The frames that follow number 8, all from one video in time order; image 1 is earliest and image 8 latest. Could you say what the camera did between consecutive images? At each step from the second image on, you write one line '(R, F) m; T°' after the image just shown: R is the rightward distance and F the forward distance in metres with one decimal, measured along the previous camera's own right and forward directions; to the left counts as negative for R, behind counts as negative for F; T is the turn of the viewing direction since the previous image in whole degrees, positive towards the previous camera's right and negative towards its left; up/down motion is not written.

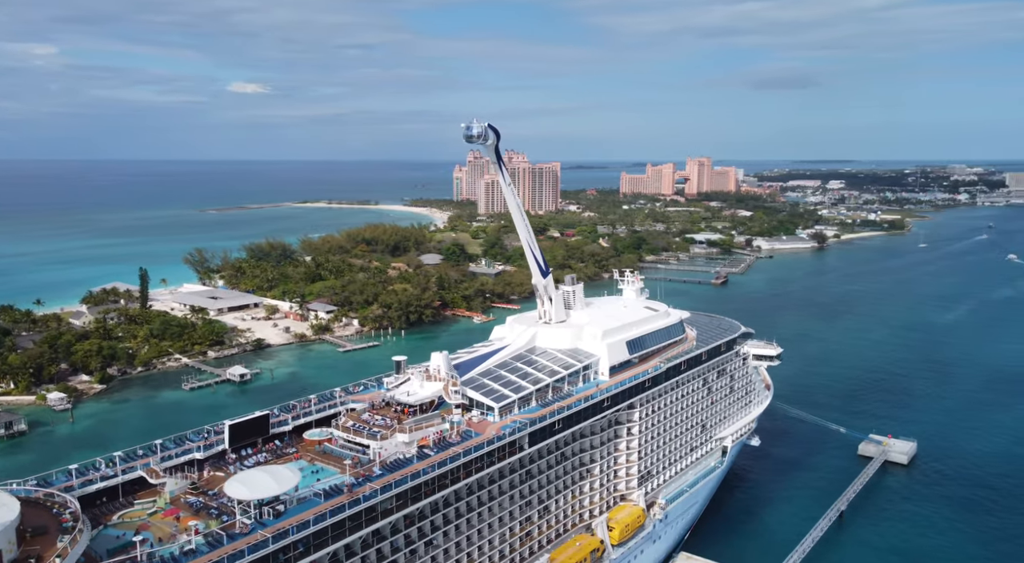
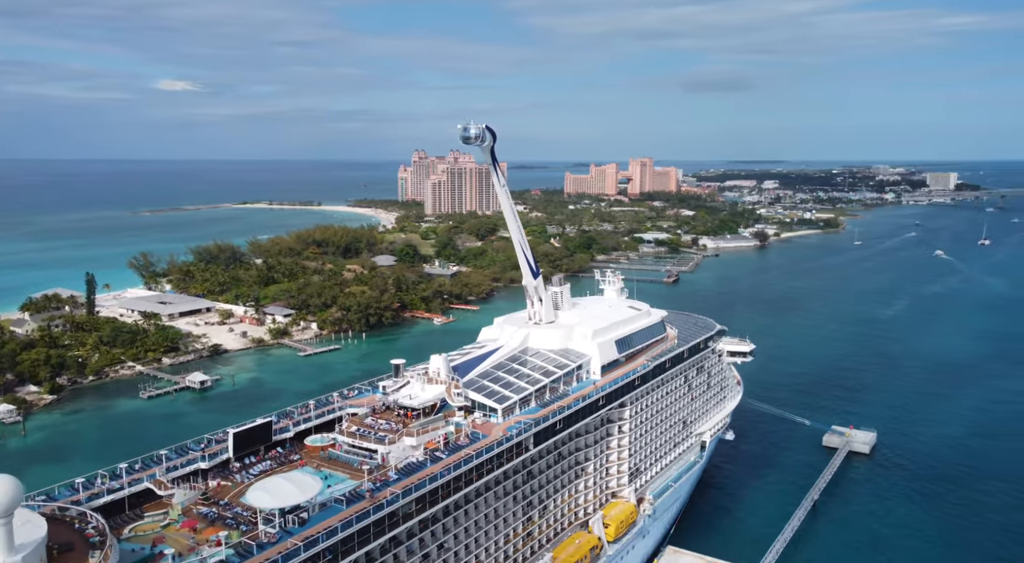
(-0.6, 0.0) m; +4°
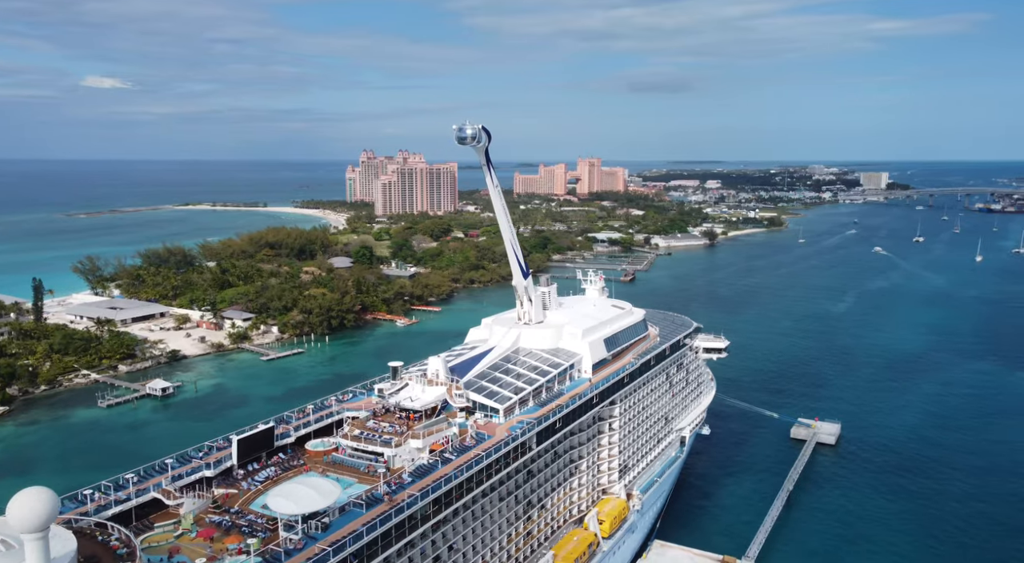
(-0.5, 0.0) m; +4°
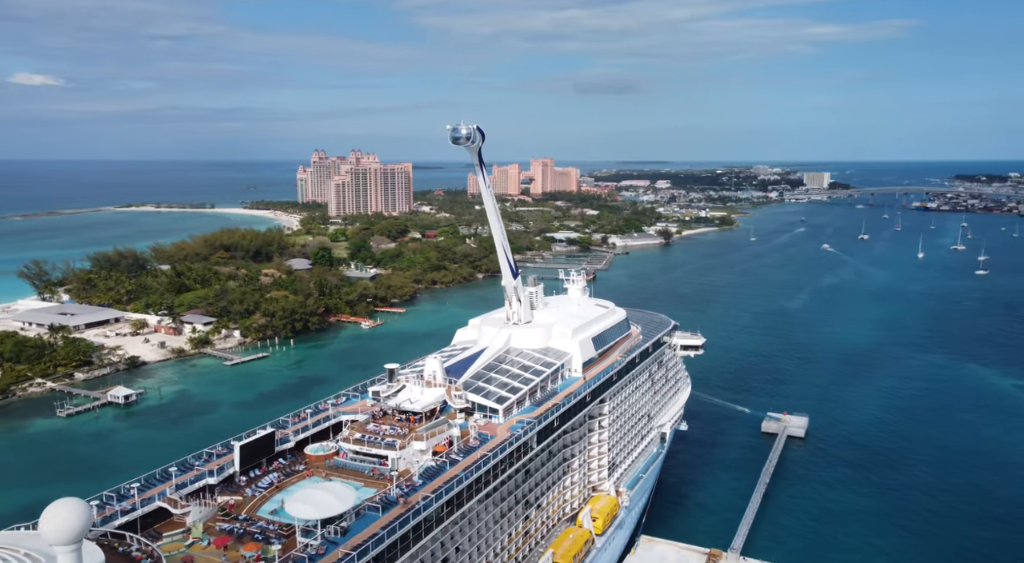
(-0.5, 0.0) m; +3°
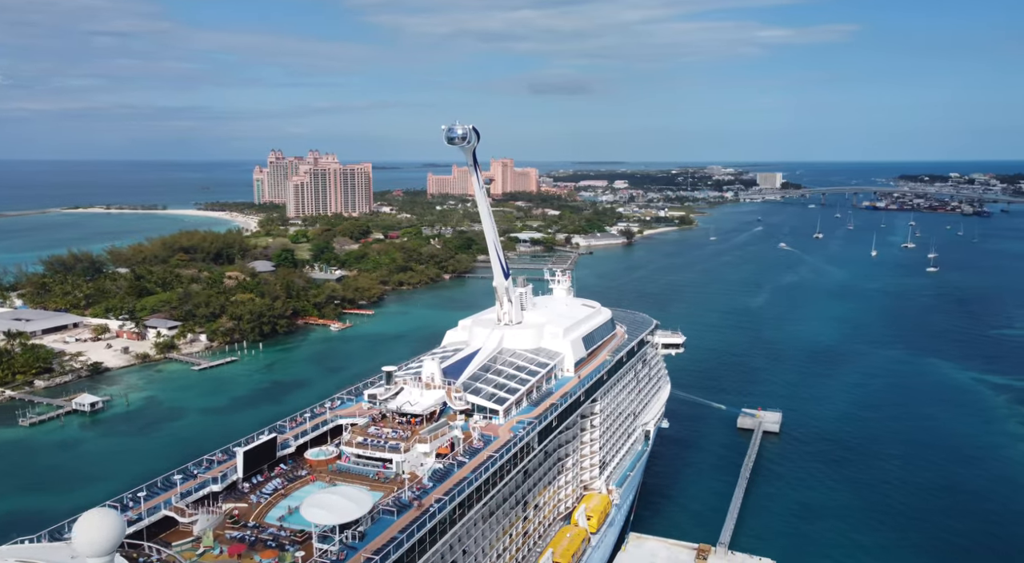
(-0.4, 0.0) m; +3°
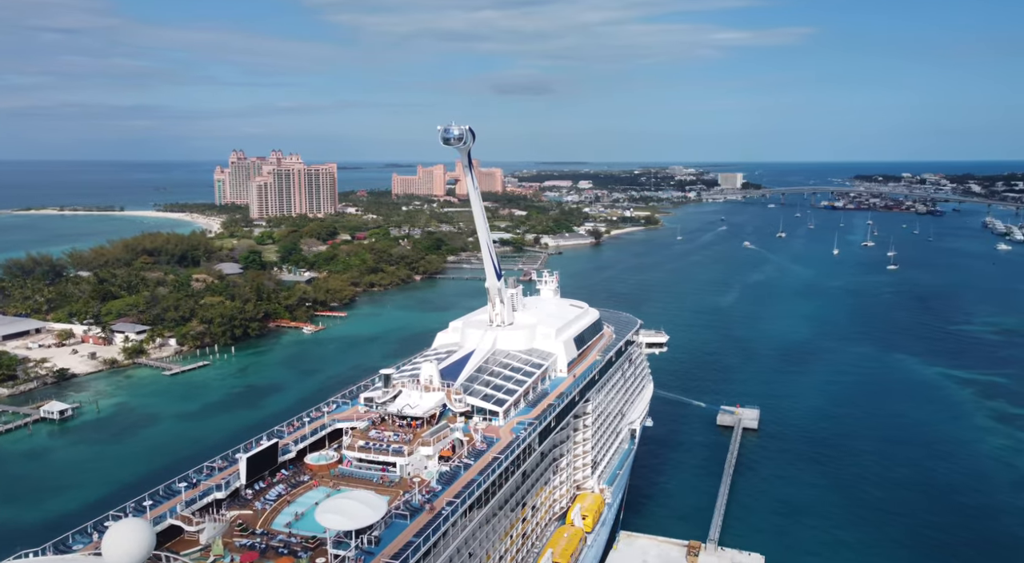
(-0.3, 0.0) m; +3°
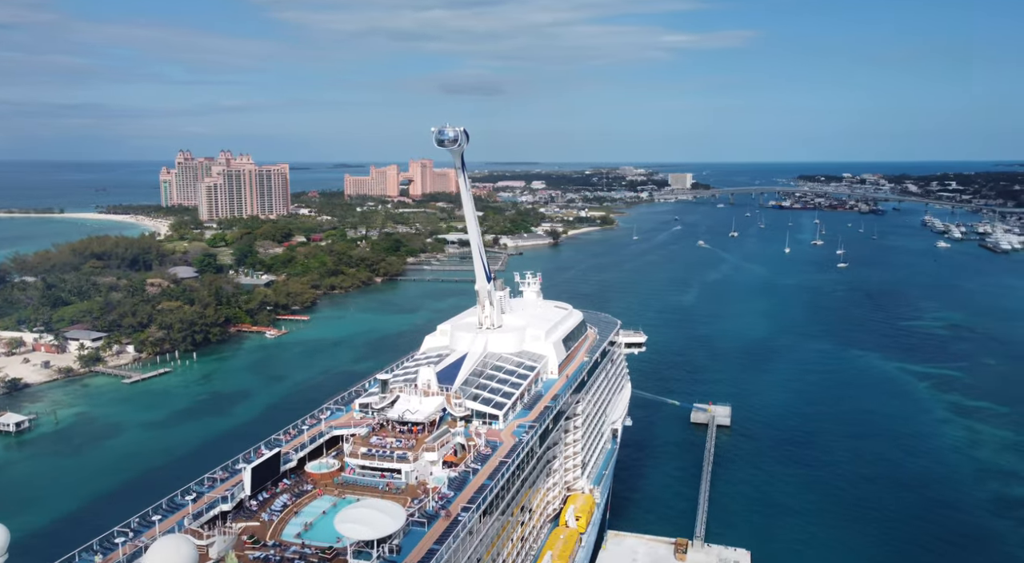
(-0.5, 0.0) m; +3°
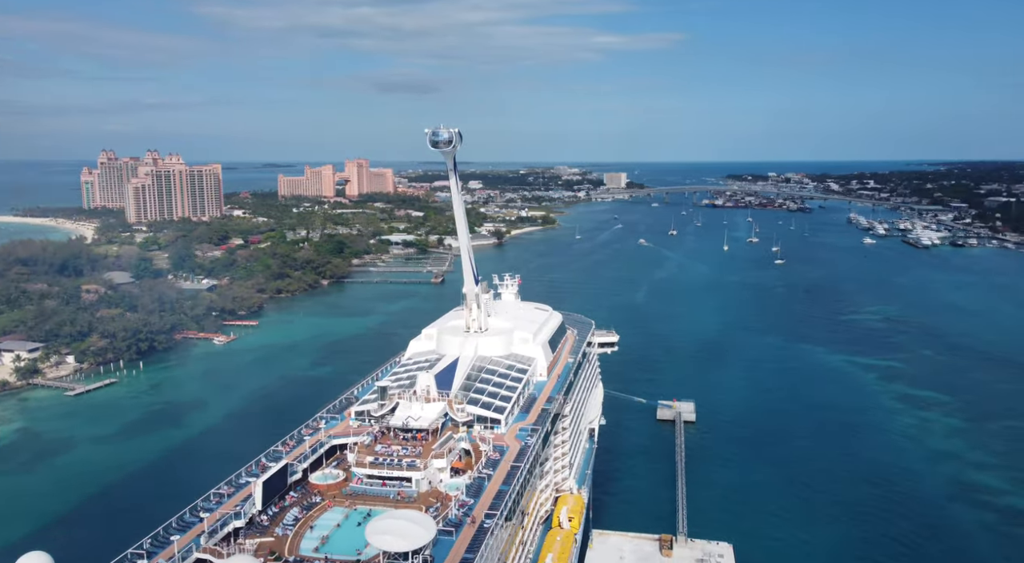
(-0.6, 0.0) m; +5°
